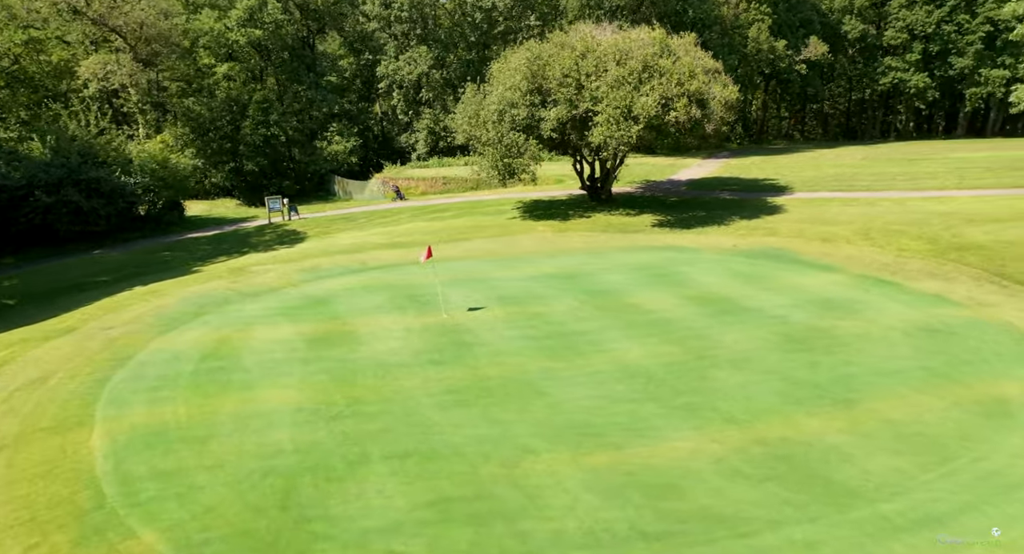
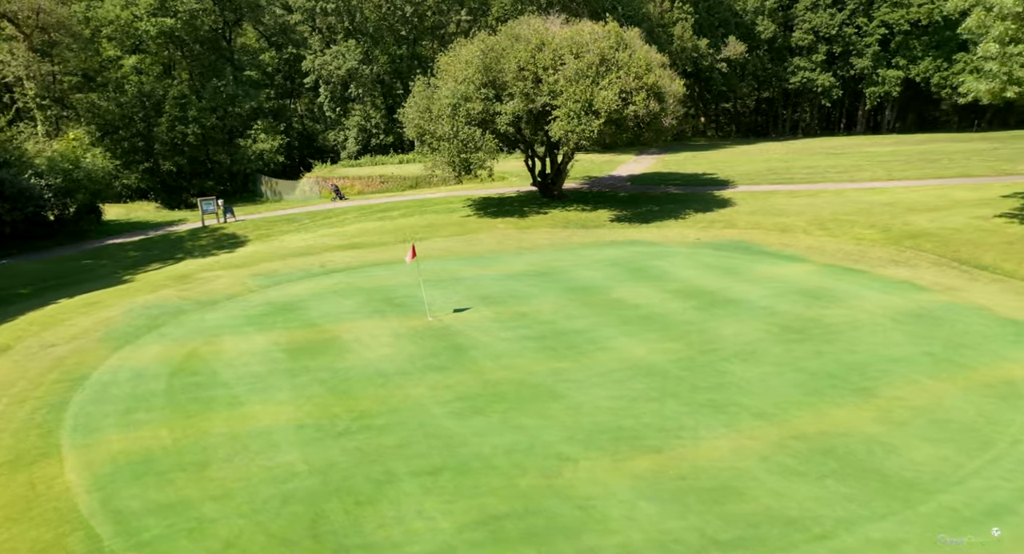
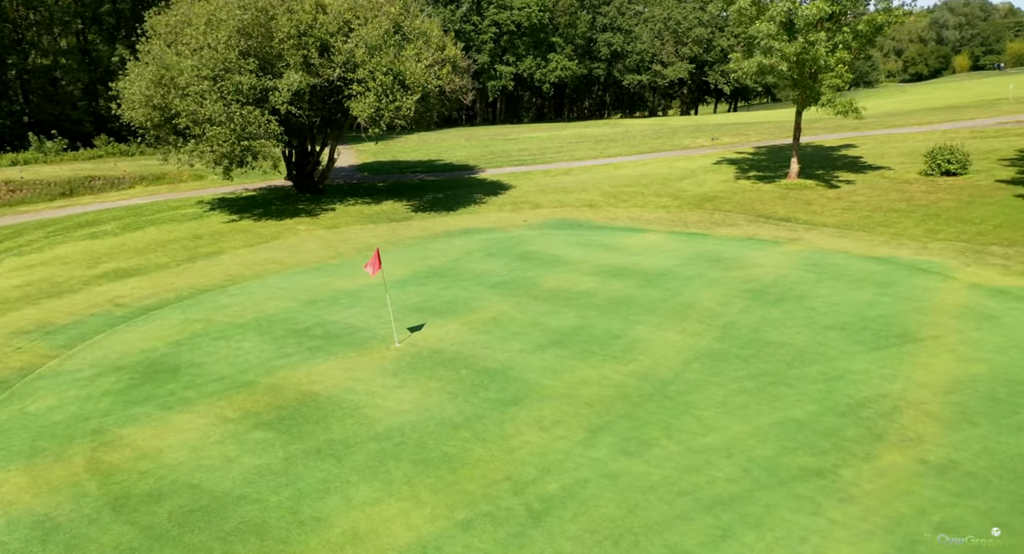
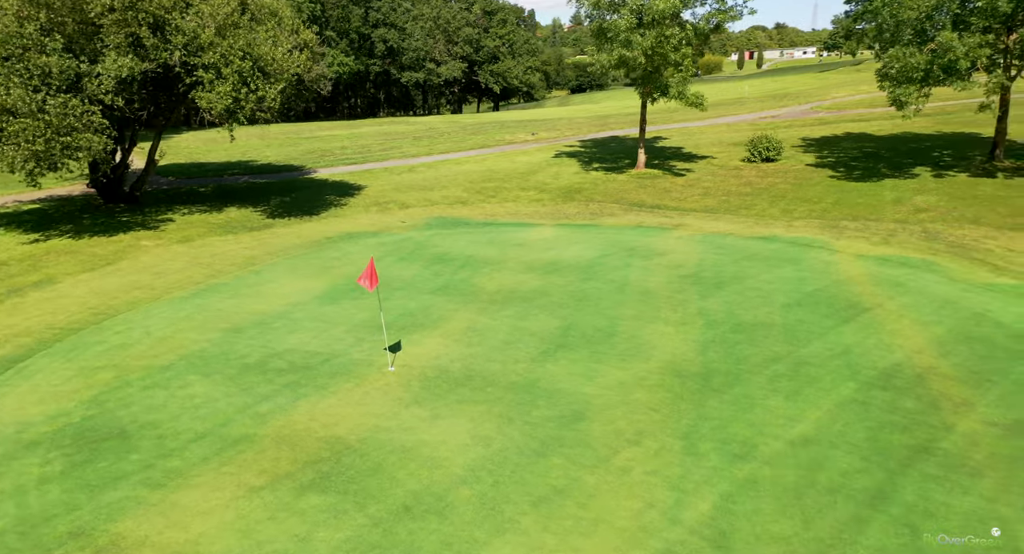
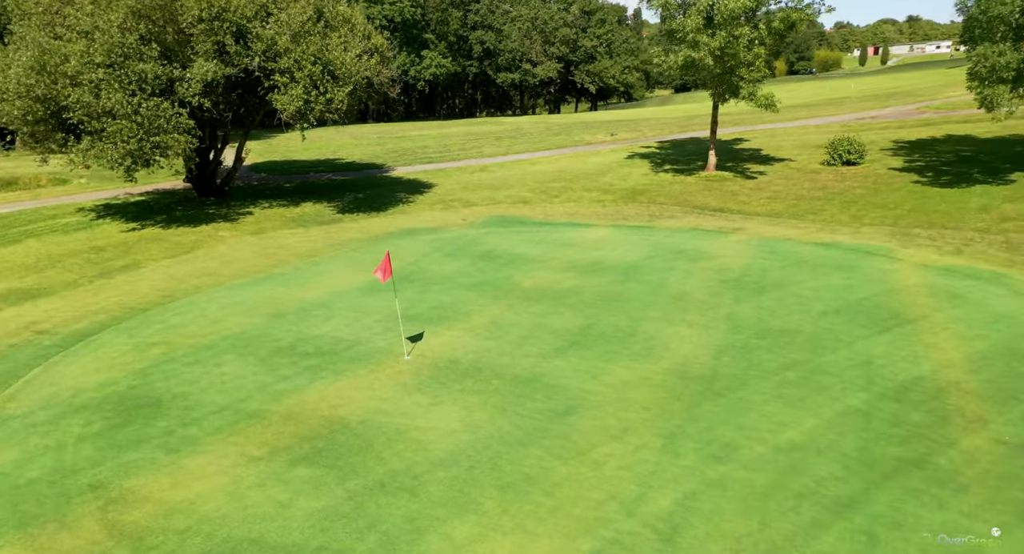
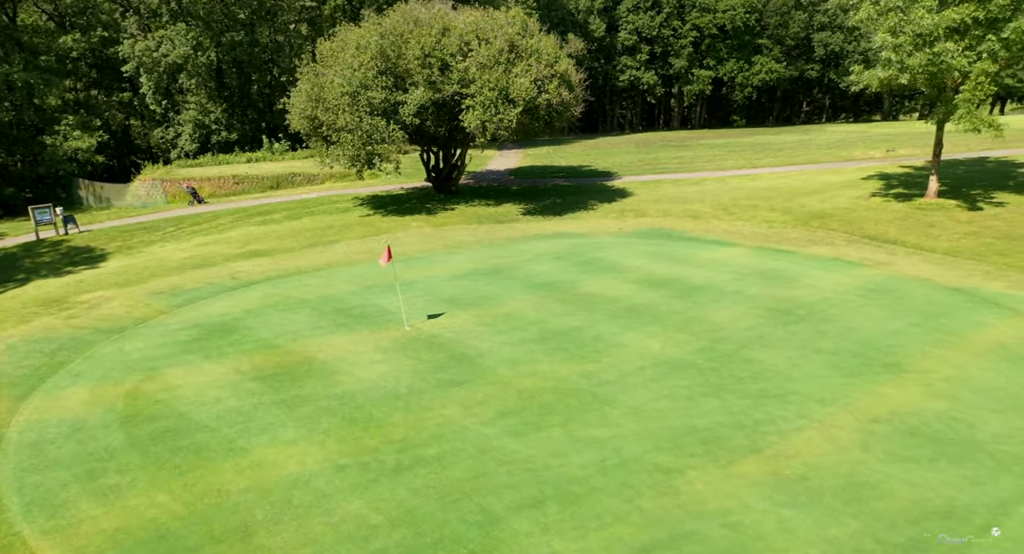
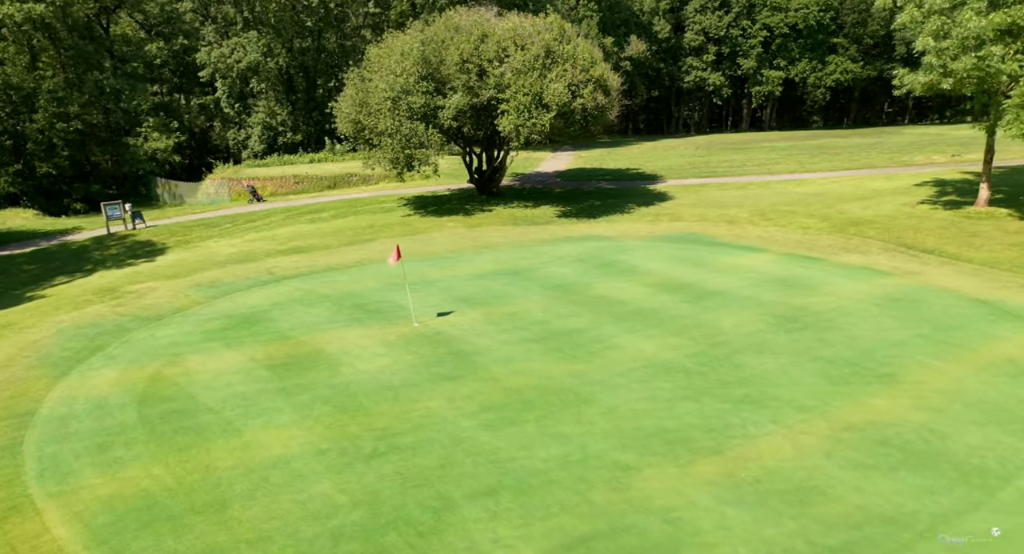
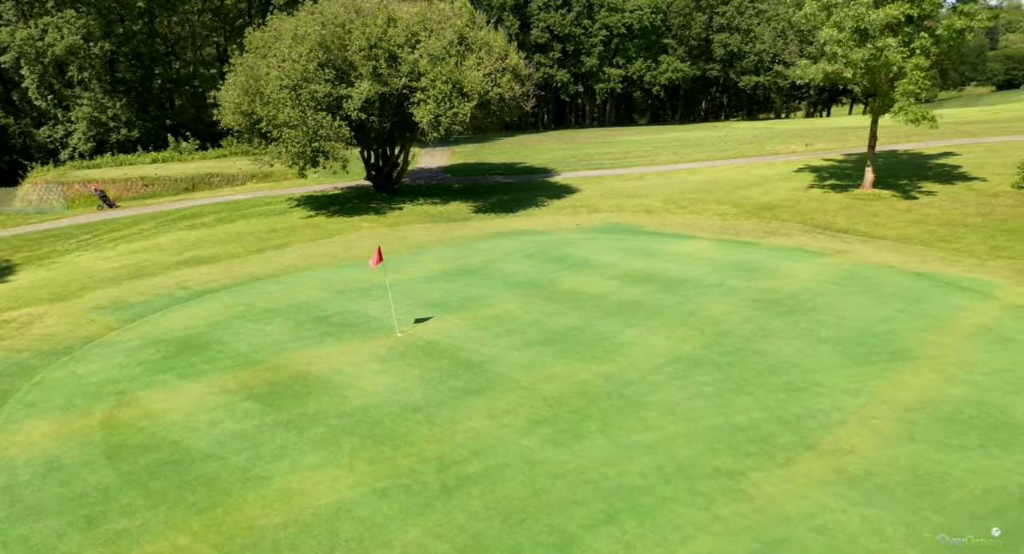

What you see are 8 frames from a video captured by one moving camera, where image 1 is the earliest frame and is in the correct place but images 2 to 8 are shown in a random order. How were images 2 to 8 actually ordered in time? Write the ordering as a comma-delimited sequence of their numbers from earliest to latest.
2, 7, 6, 8, 3, 5, 4
